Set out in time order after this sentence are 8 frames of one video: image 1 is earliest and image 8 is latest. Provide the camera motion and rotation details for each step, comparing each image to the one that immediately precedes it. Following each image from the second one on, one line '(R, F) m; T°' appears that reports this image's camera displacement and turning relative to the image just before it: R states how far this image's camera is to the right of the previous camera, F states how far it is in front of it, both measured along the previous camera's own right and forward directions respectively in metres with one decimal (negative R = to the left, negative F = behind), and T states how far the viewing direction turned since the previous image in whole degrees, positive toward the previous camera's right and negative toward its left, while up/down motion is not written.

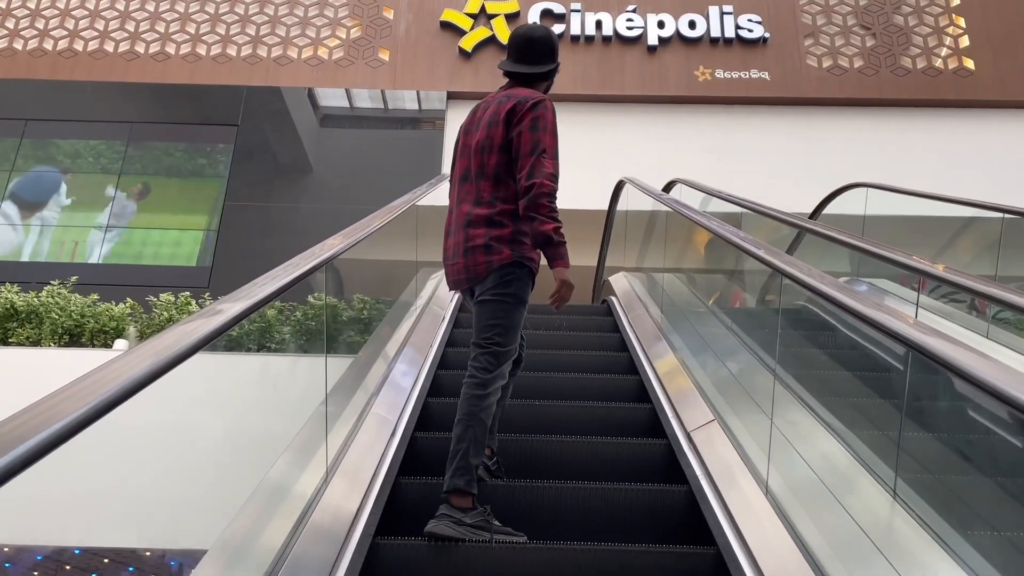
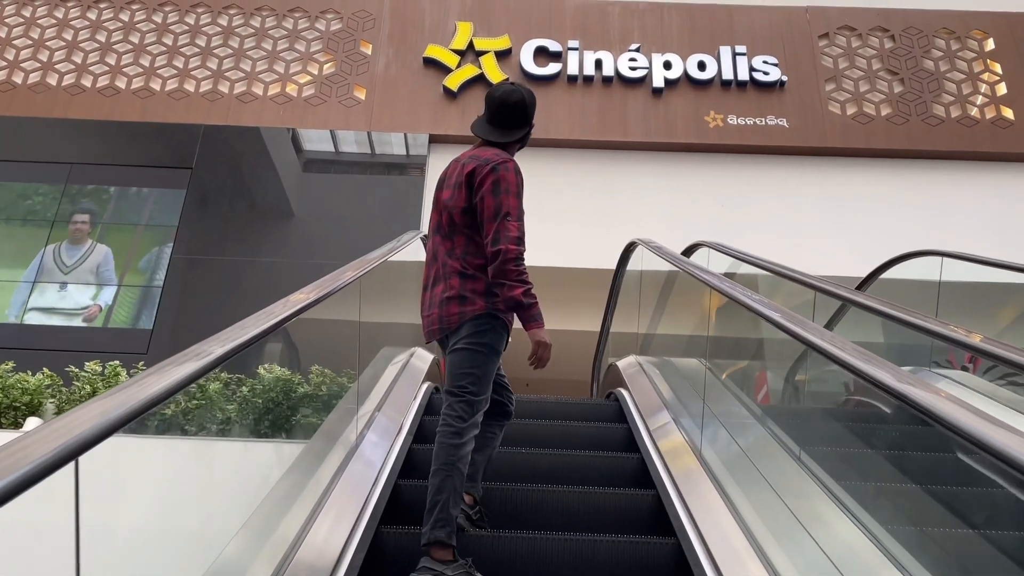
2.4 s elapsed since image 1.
(0.0, +0.8) m; +1°
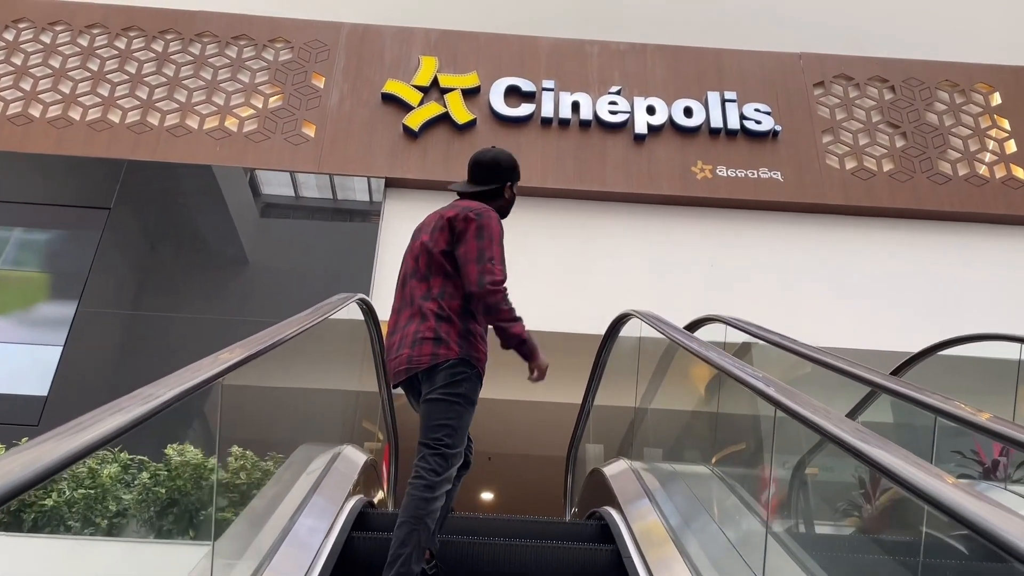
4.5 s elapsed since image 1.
(0.0, +0.7) m; +2°
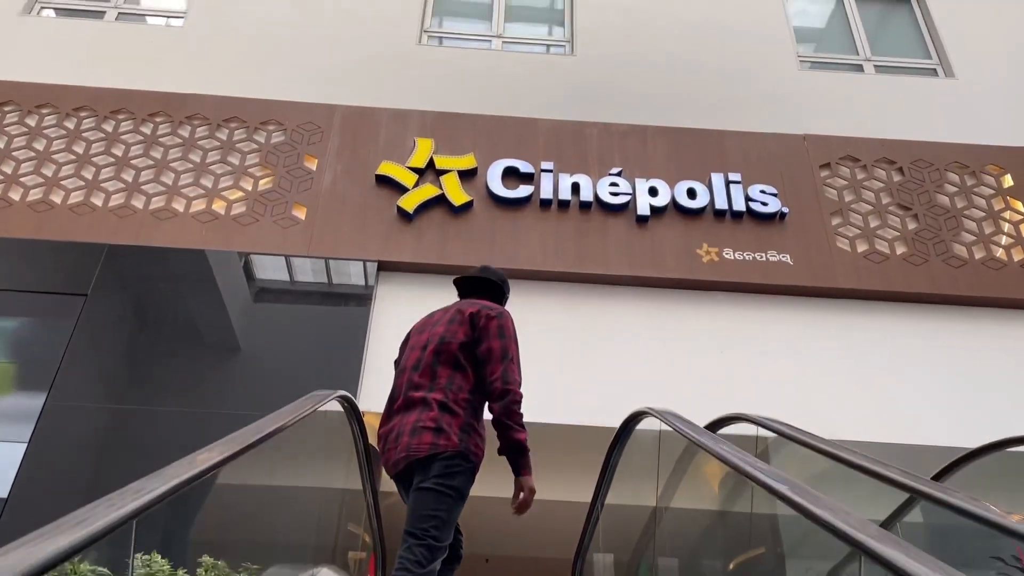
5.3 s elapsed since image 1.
(0.0, +0.3) m; 0°
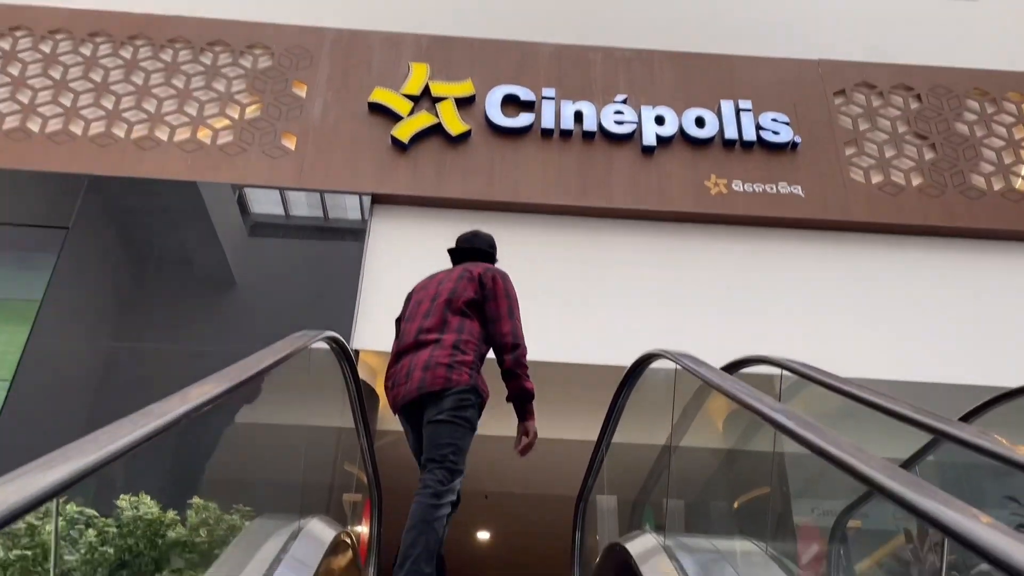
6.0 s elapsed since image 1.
(0.0, +0.2) m; 0°
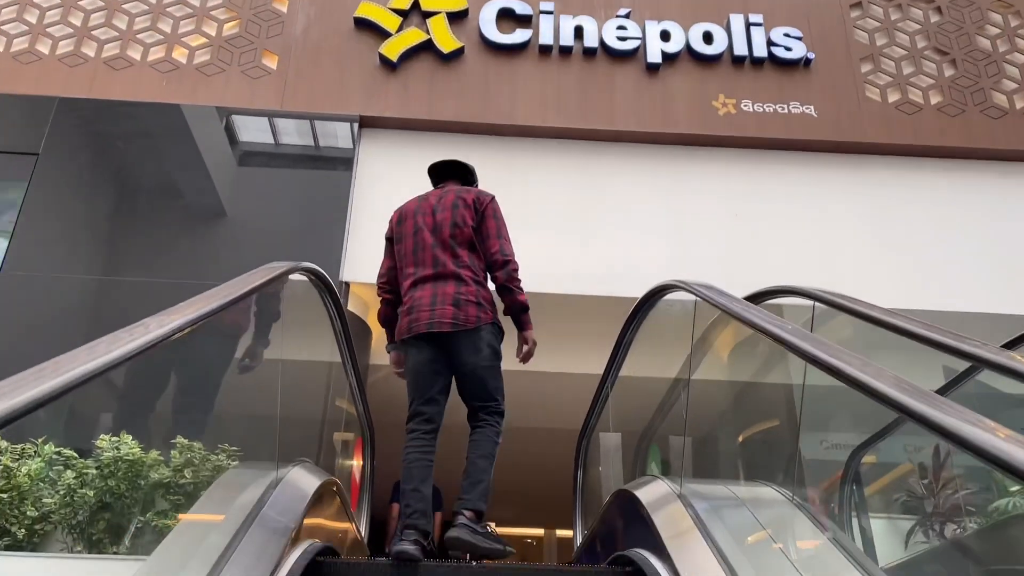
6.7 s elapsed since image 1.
(0.0, +0.2) m; 0°
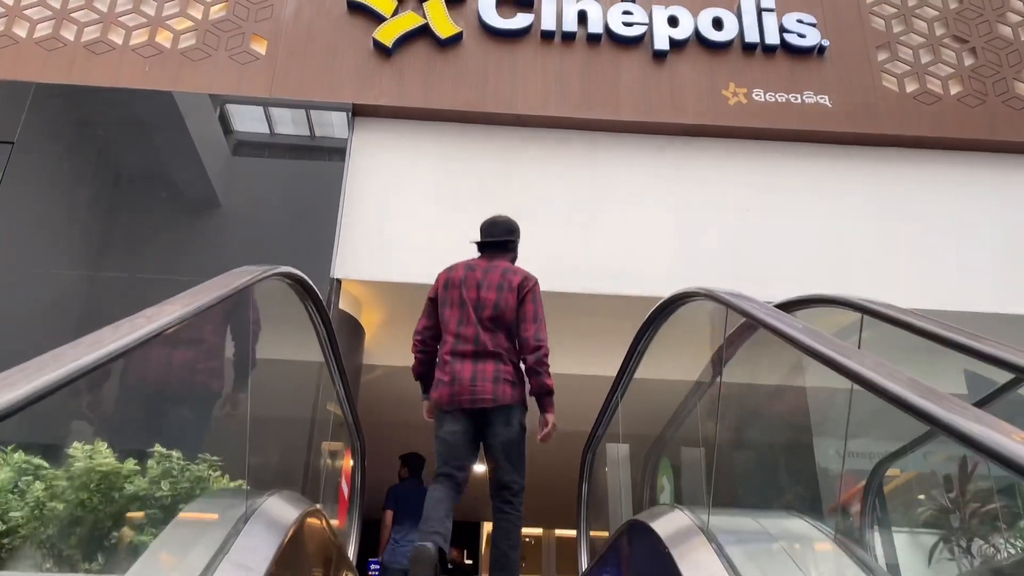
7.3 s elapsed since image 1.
(0.0, +0.2) m; 0°
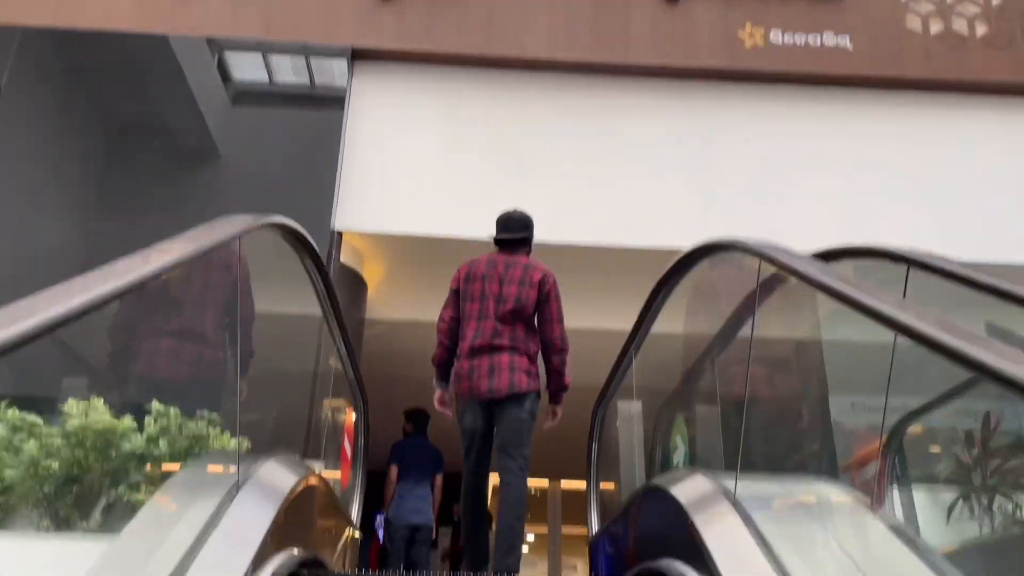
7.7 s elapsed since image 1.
(0.0, +0.1) m; 0°
